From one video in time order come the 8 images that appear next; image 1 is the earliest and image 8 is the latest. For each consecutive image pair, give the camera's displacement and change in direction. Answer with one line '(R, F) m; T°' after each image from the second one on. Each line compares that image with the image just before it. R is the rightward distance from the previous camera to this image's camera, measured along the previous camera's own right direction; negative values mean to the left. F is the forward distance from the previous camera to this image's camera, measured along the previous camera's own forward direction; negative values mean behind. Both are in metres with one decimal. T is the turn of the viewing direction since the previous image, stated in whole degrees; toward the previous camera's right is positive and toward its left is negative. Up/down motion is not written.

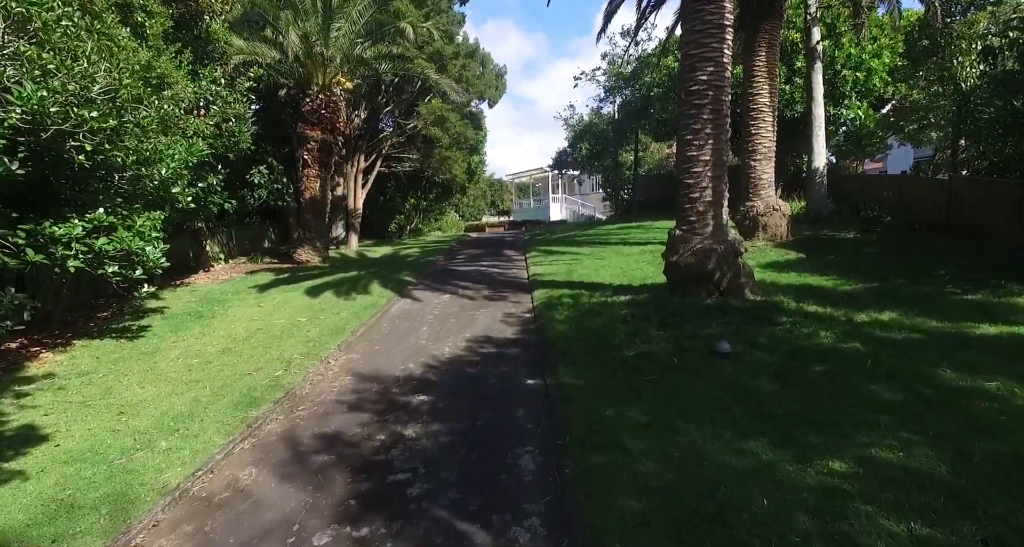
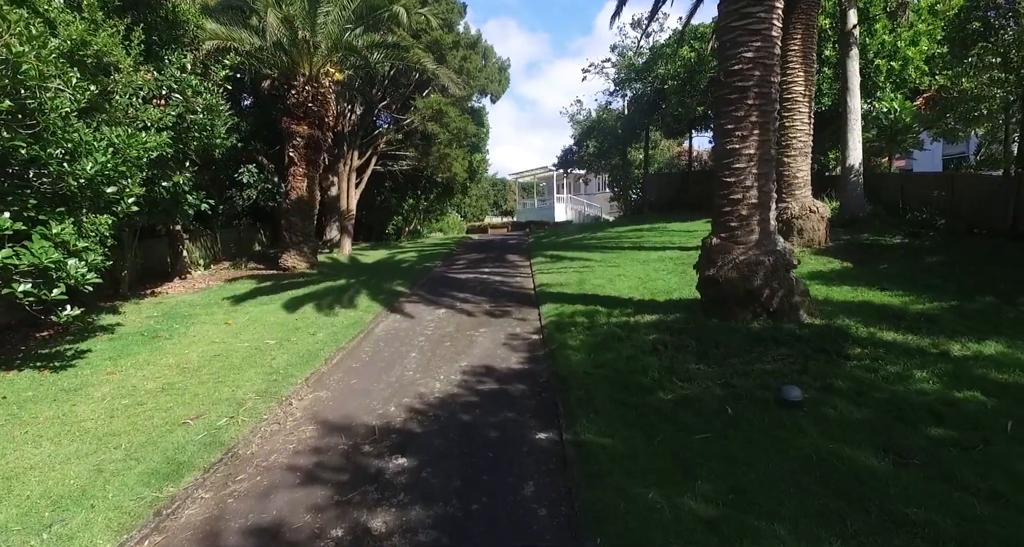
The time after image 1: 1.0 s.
(0.0, +1.1) m; 0°
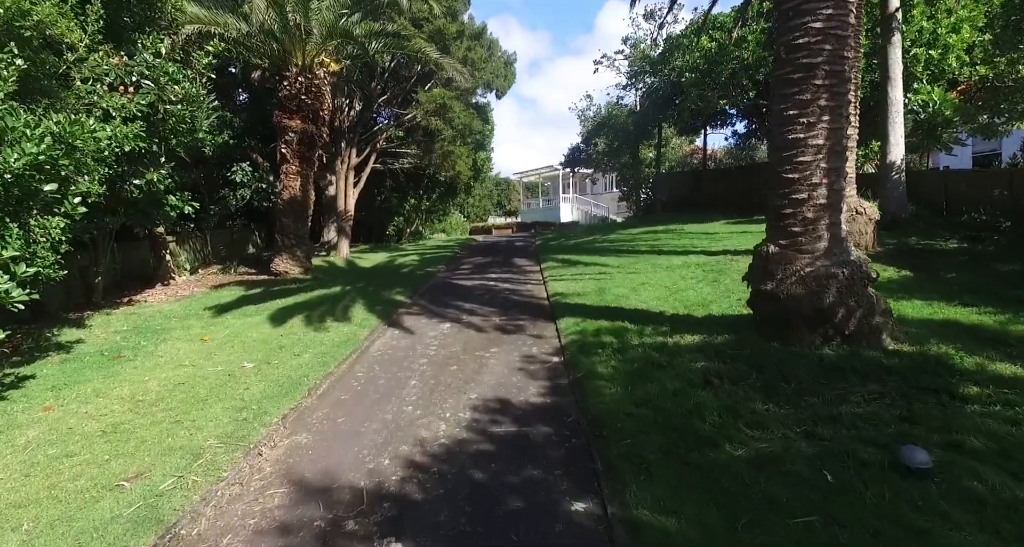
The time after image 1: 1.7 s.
(-0.2, +0.9) m; 0°
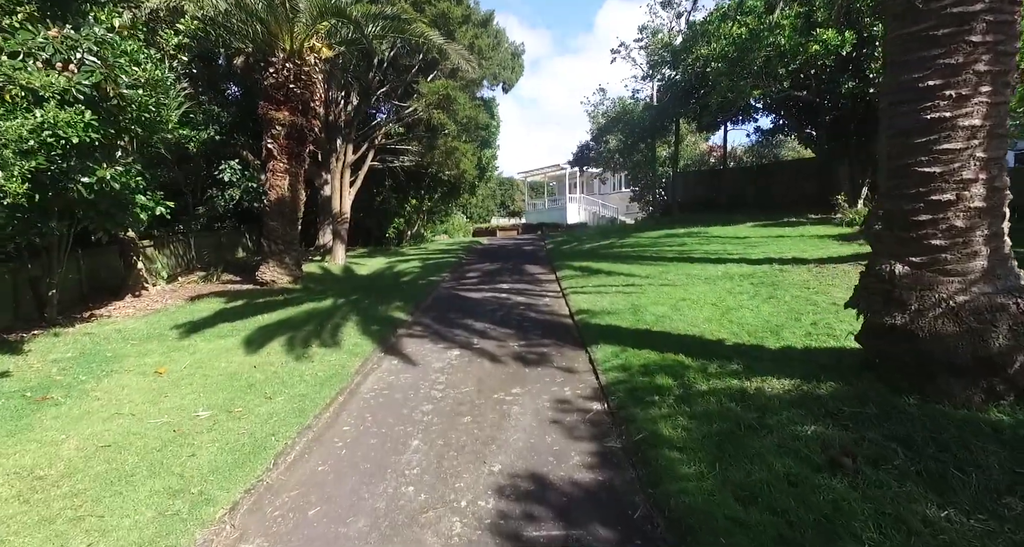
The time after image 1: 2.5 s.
(-0.3, +1.3) m; 0°
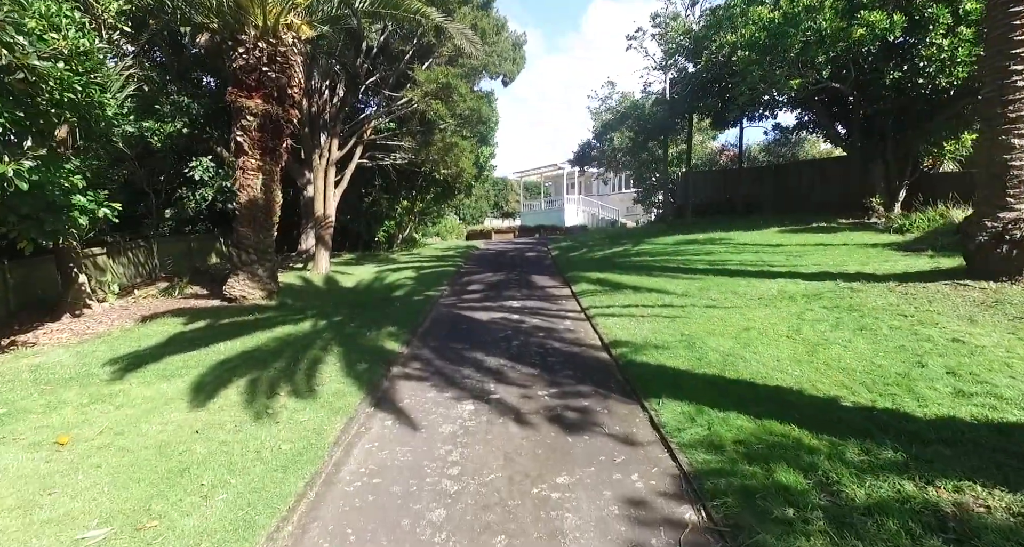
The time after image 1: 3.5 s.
(-0.4, +1.5) m; +1°
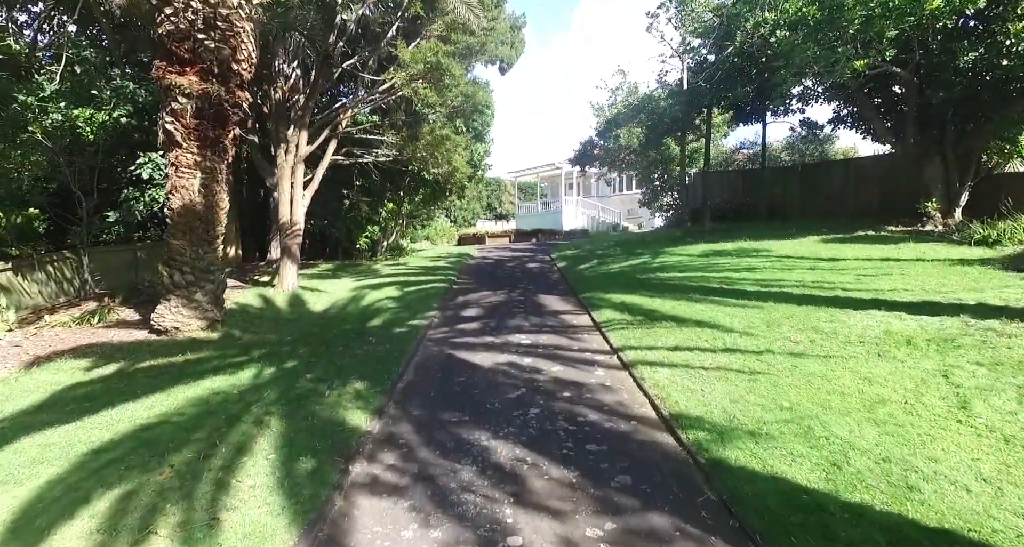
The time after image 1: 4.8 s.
(-0.2, +2.0) m; +1°
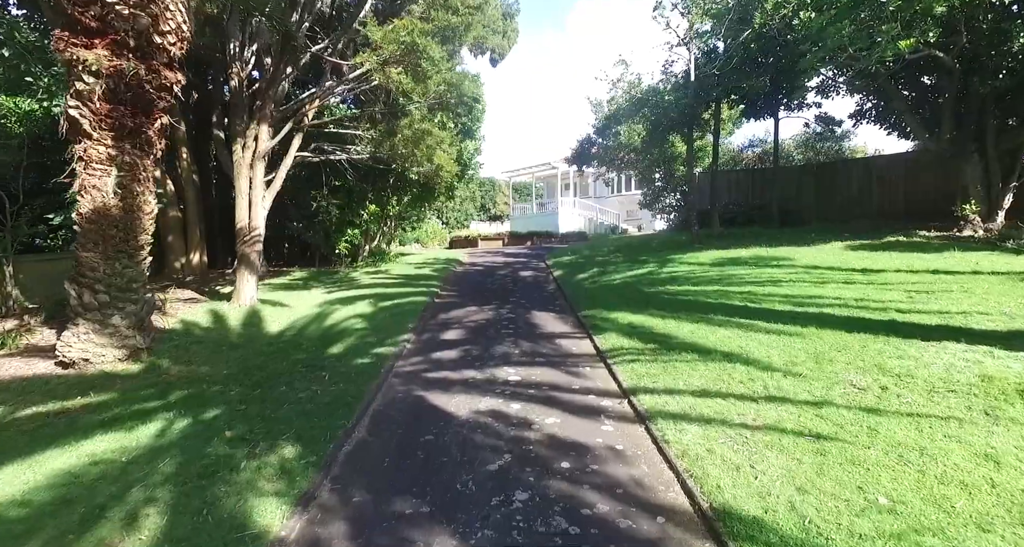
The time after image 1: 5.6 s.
(+0.1, +1.4) m; 0°
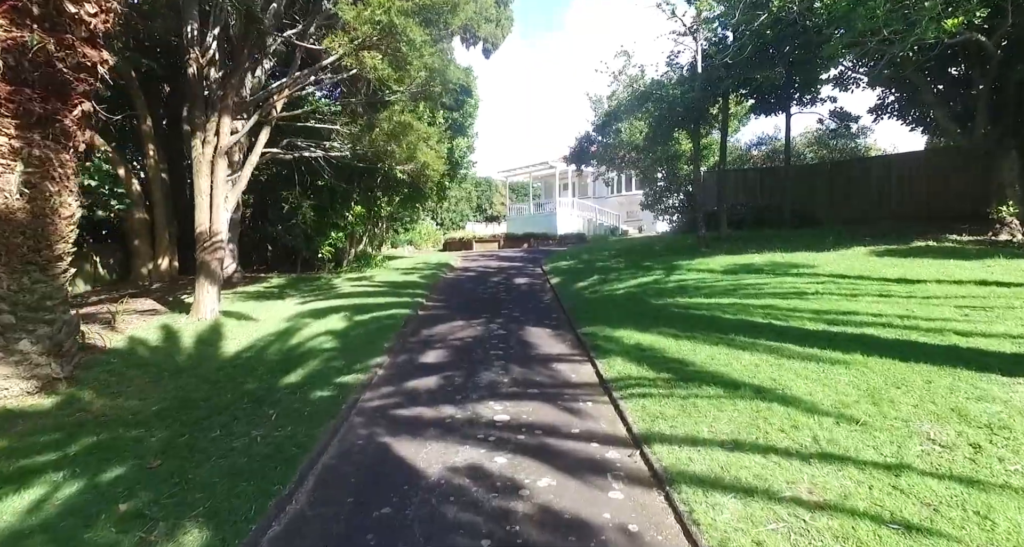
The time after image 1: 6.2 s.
(+0.1, +1.0) m; 0°
